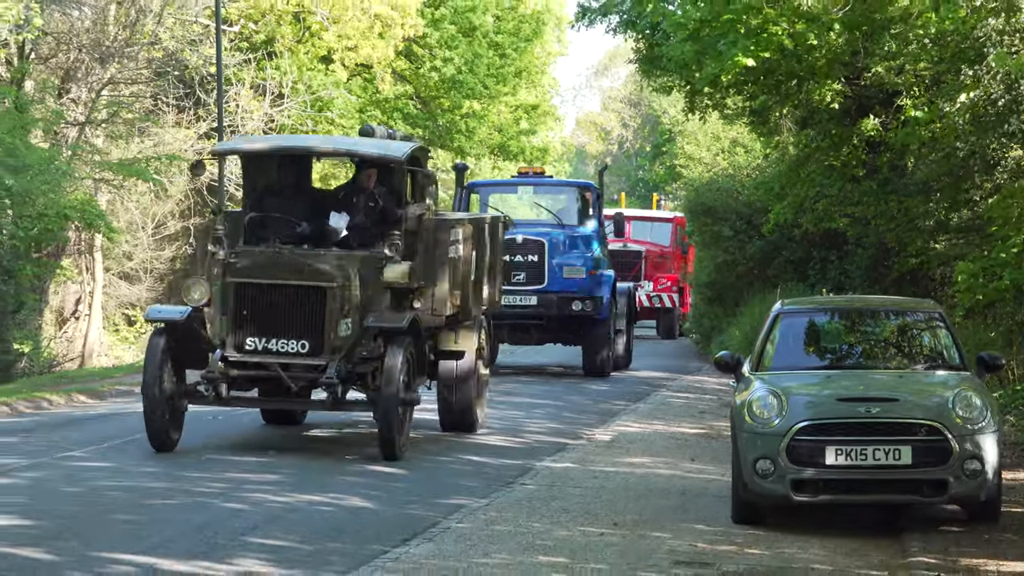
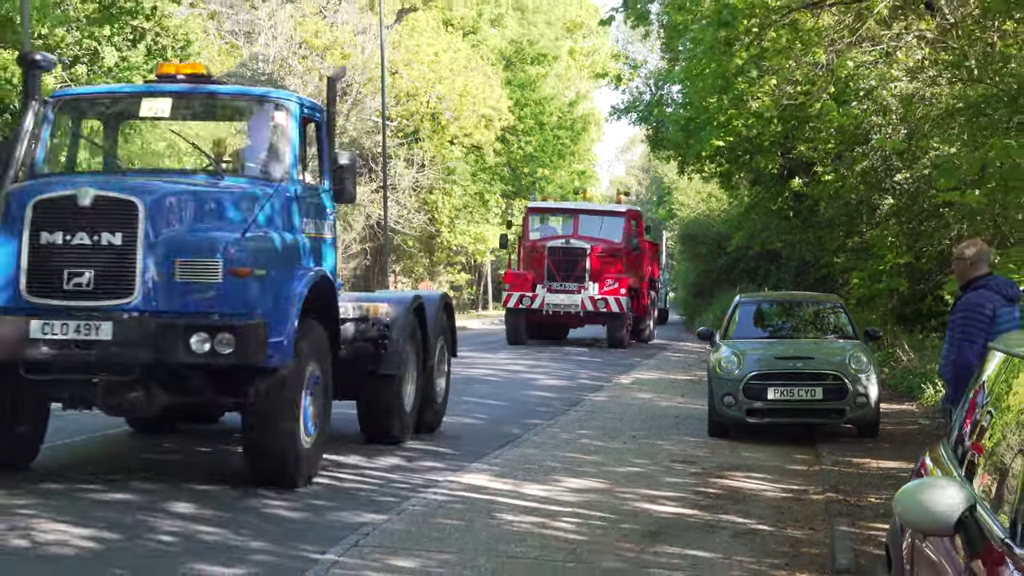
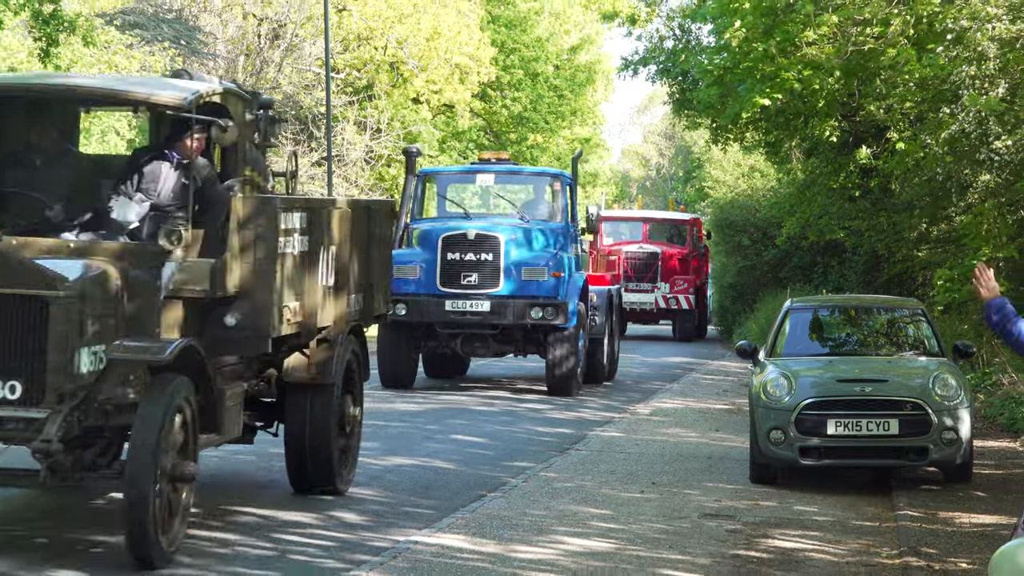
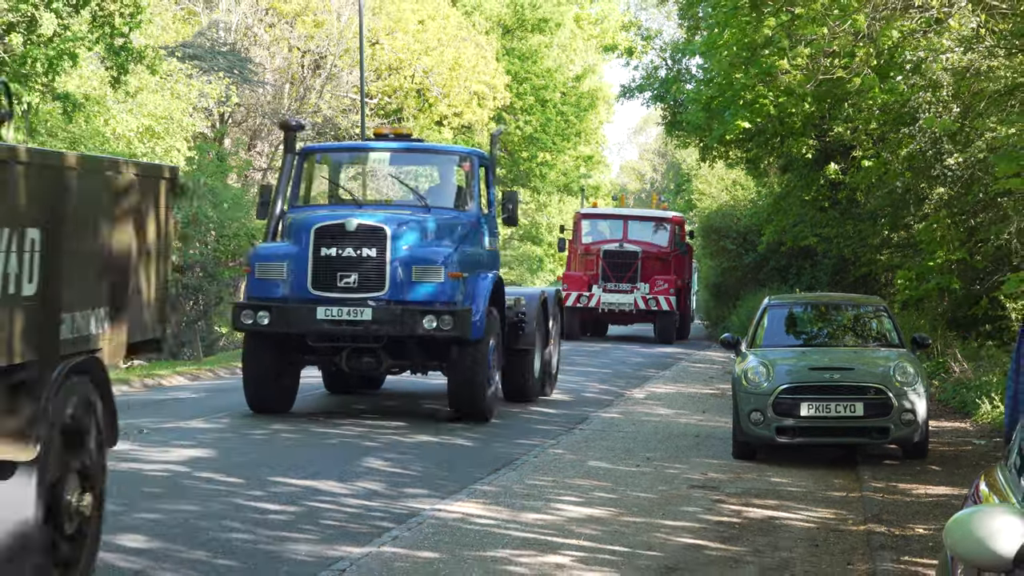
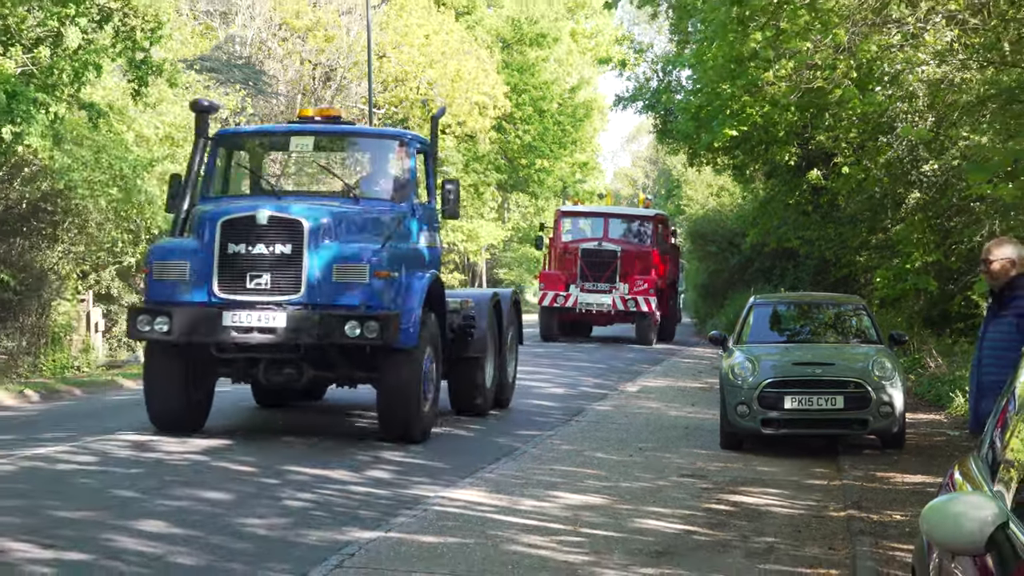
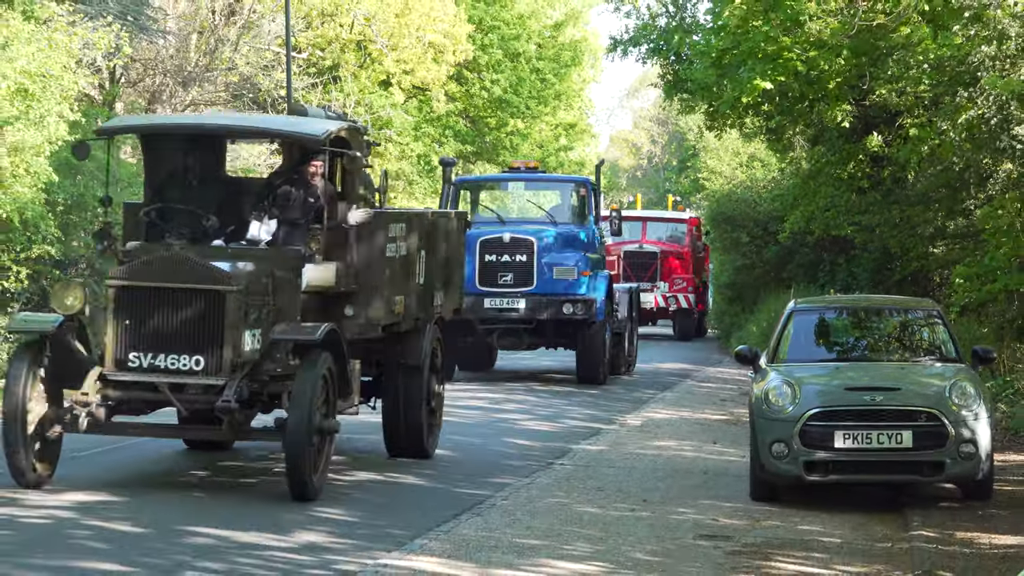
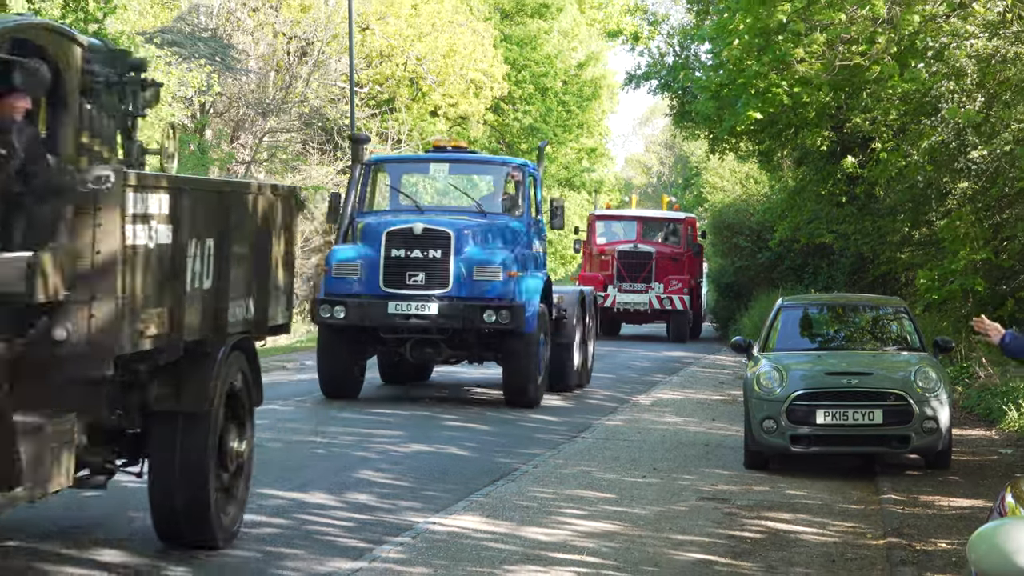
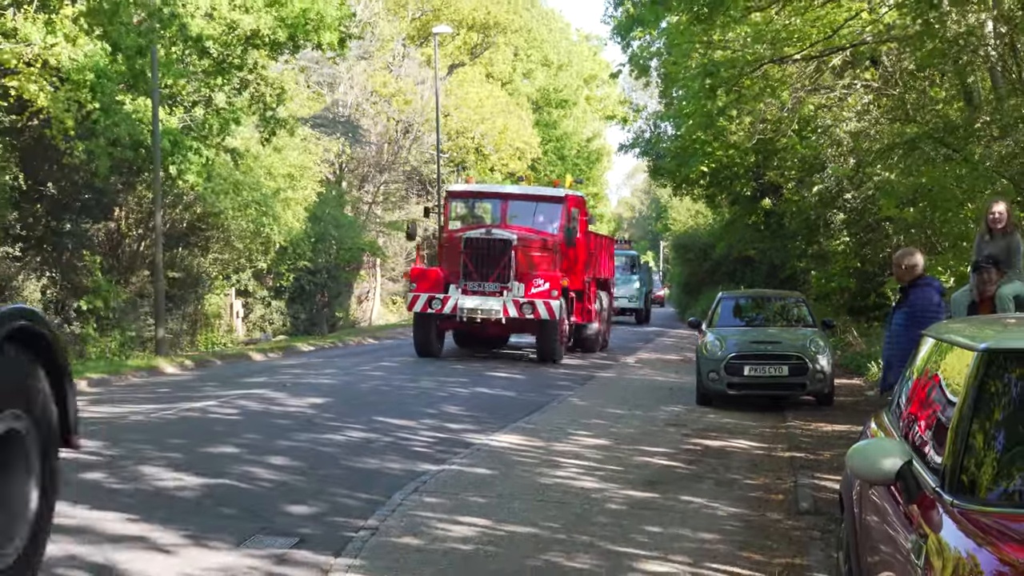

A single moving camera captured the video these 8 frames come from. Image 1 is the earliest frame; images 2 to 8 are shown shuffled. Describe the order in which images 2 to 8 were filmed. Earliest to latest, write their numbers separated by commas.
6, 3, 7, 4, 5, 2, 8
